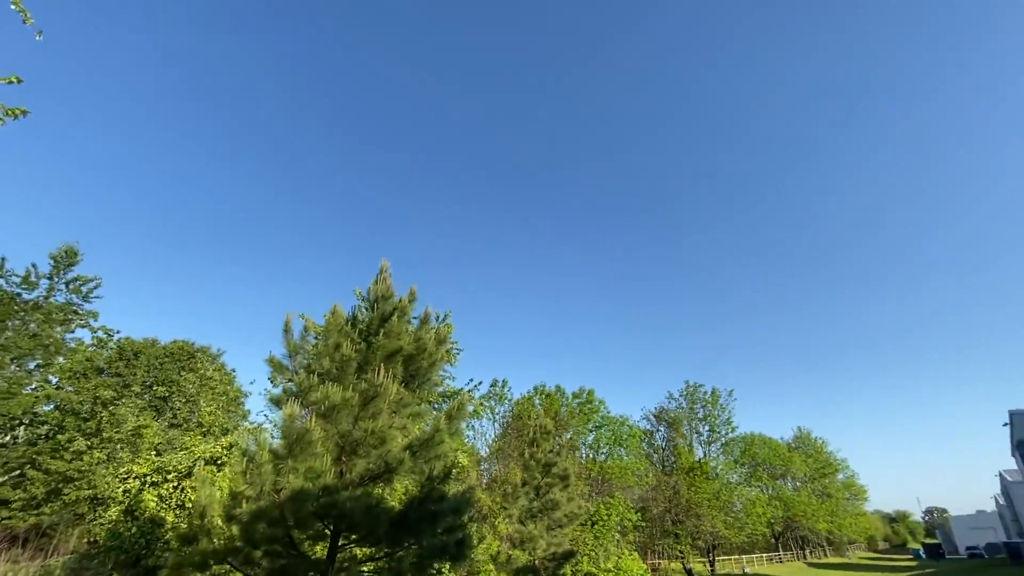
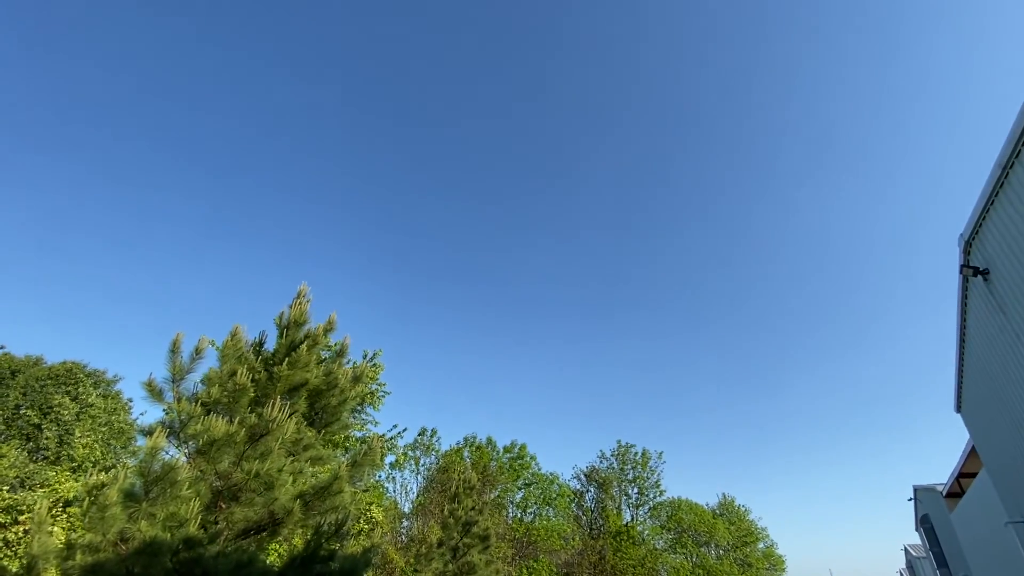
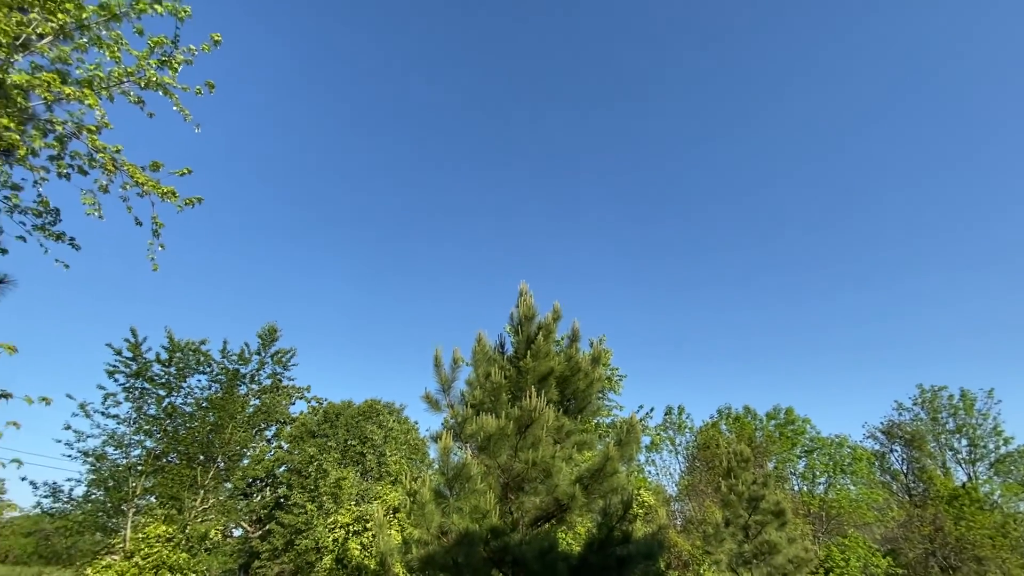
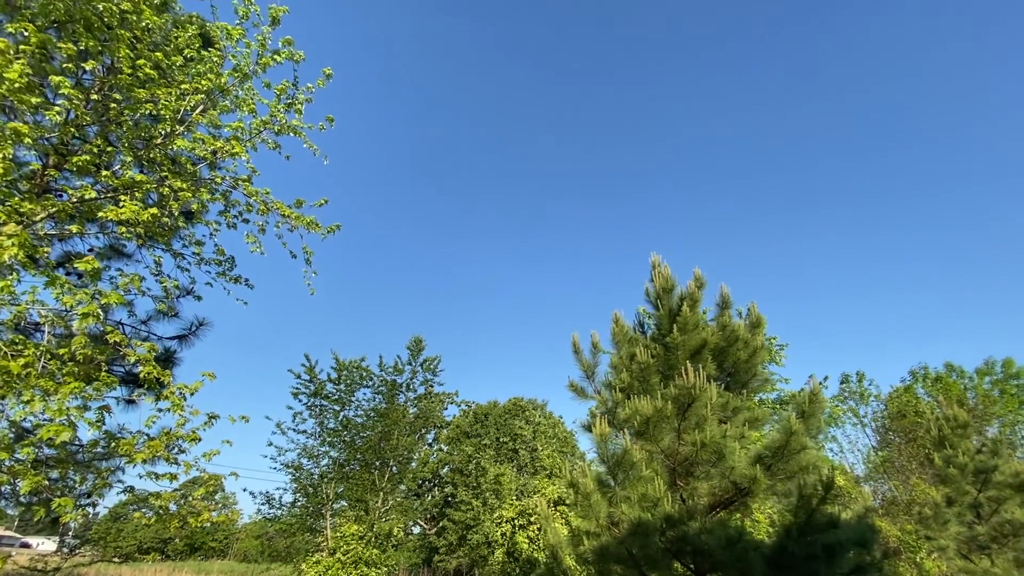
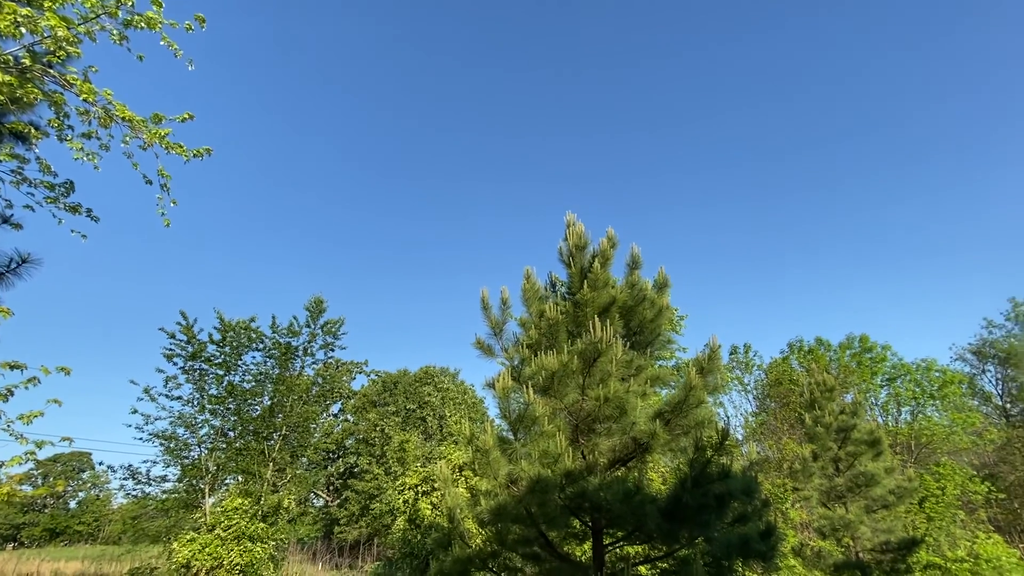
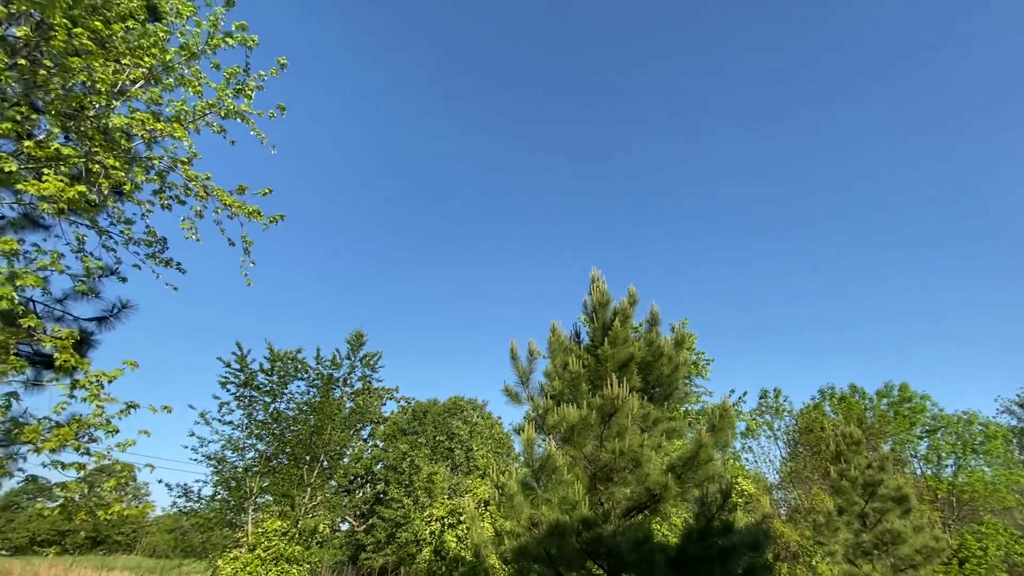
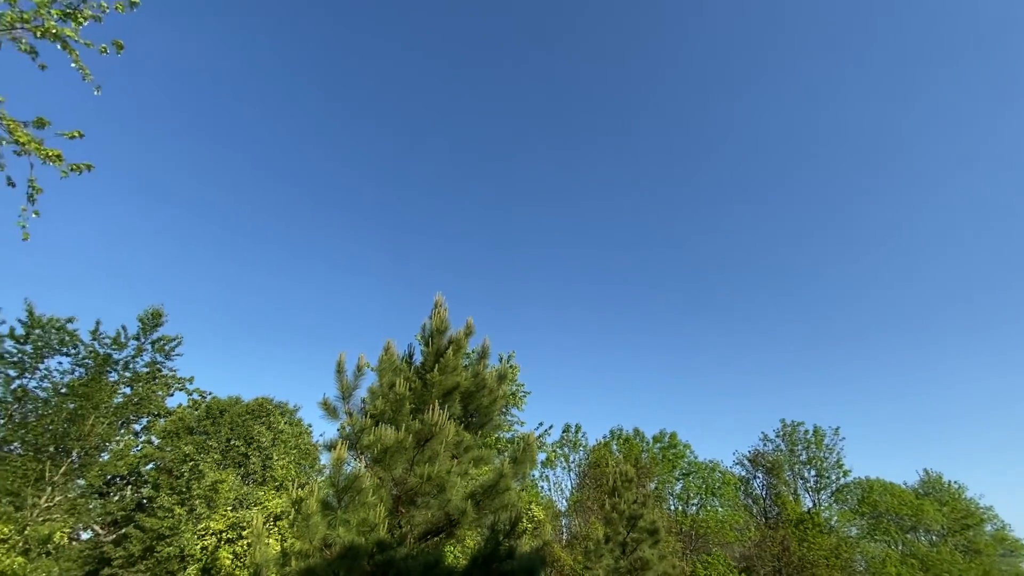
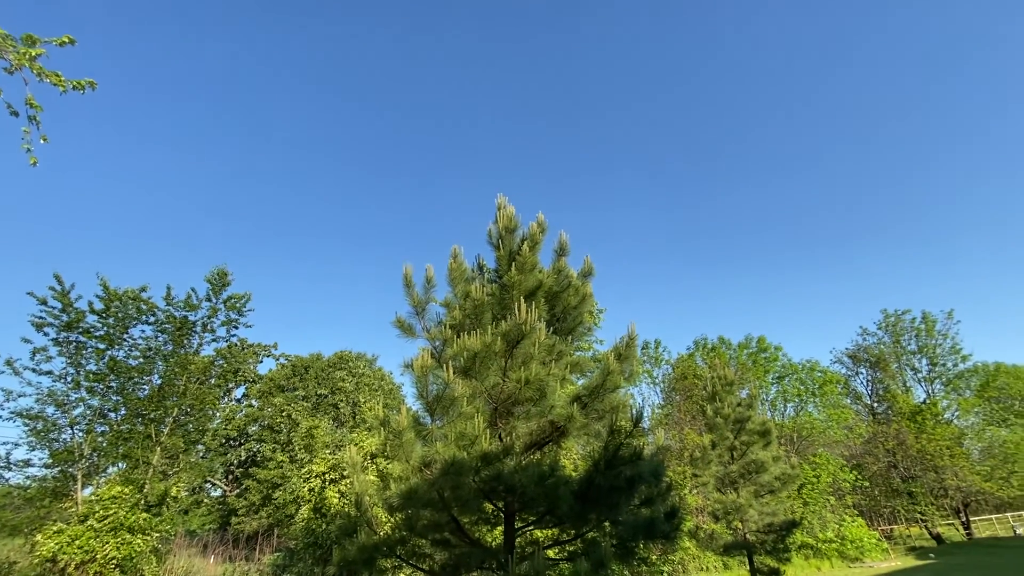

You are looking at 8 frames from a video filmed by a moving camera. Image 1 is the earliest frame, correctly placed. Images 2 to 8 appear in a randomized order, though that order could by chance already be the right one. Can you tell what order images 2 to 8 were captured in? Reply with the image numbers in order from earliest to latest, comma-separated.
2, 7, 3, 6, 4, 5, 8
